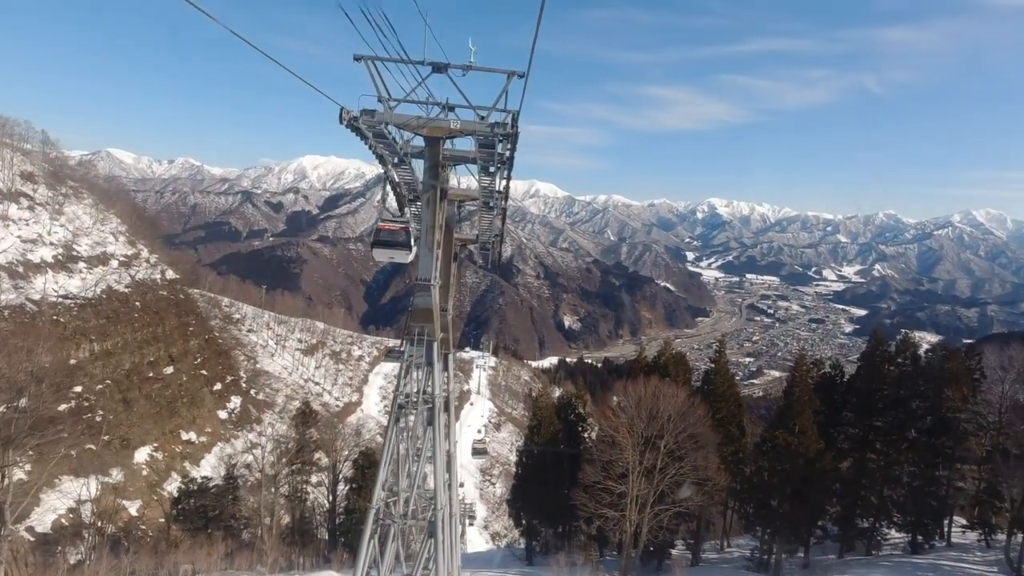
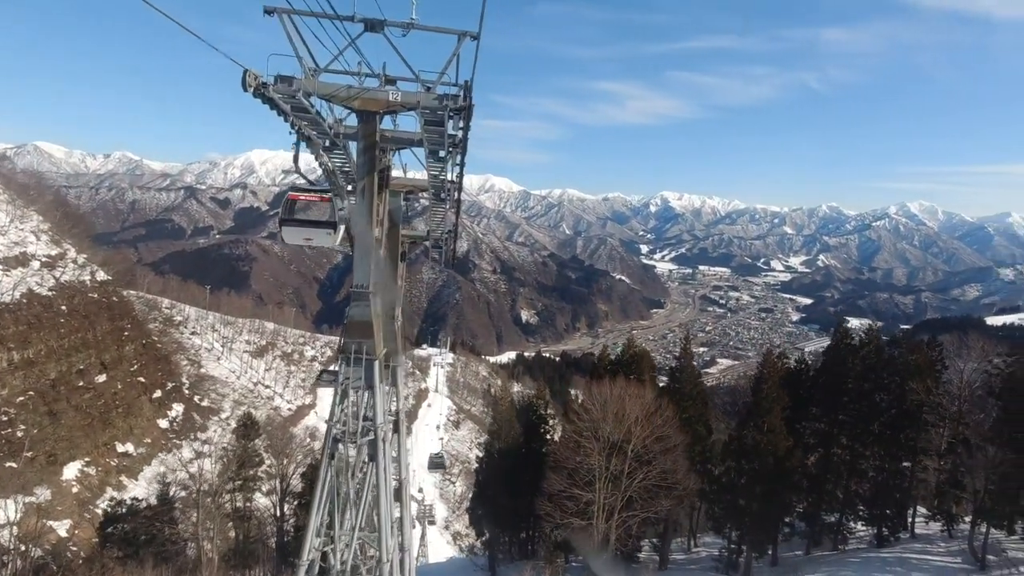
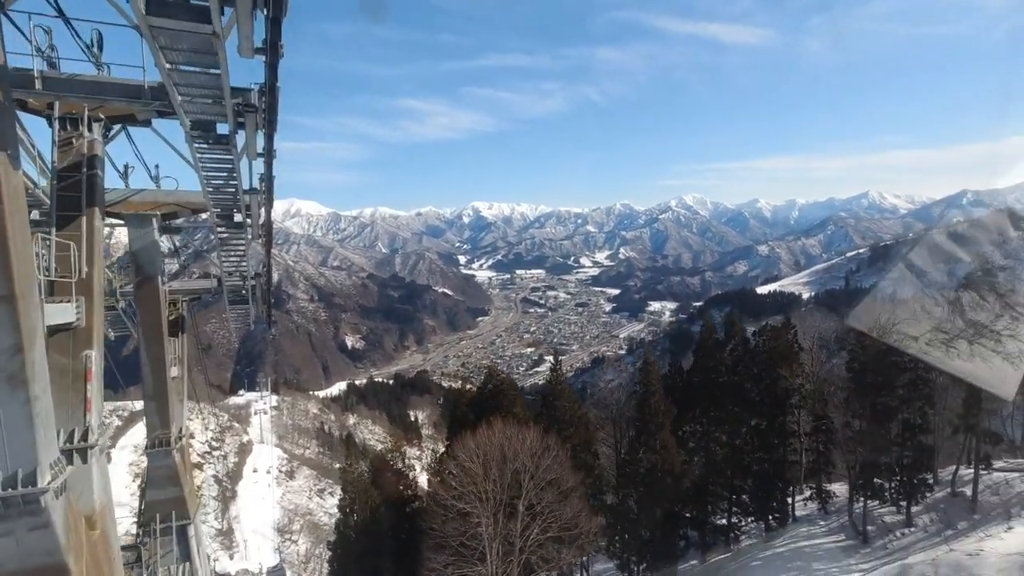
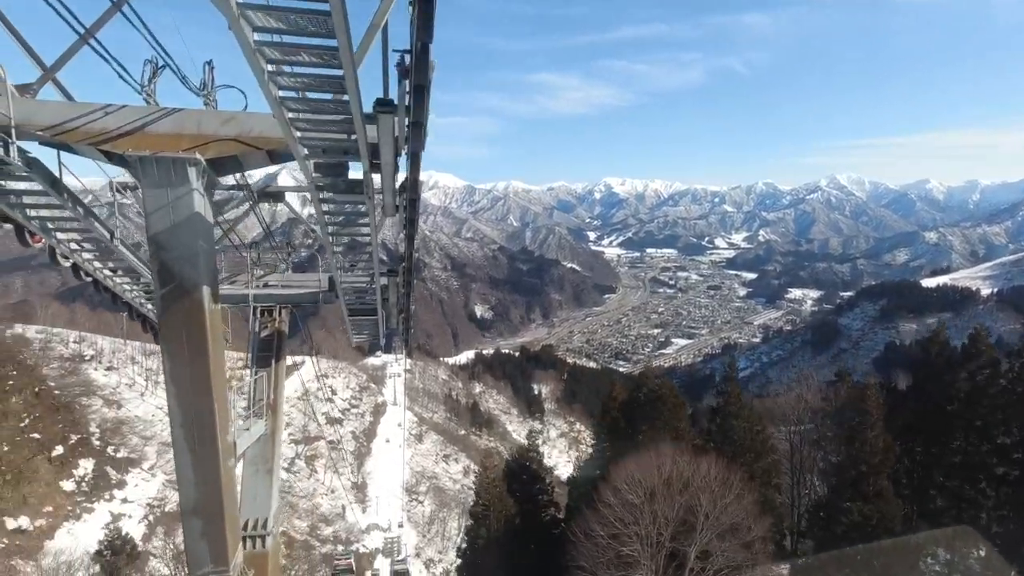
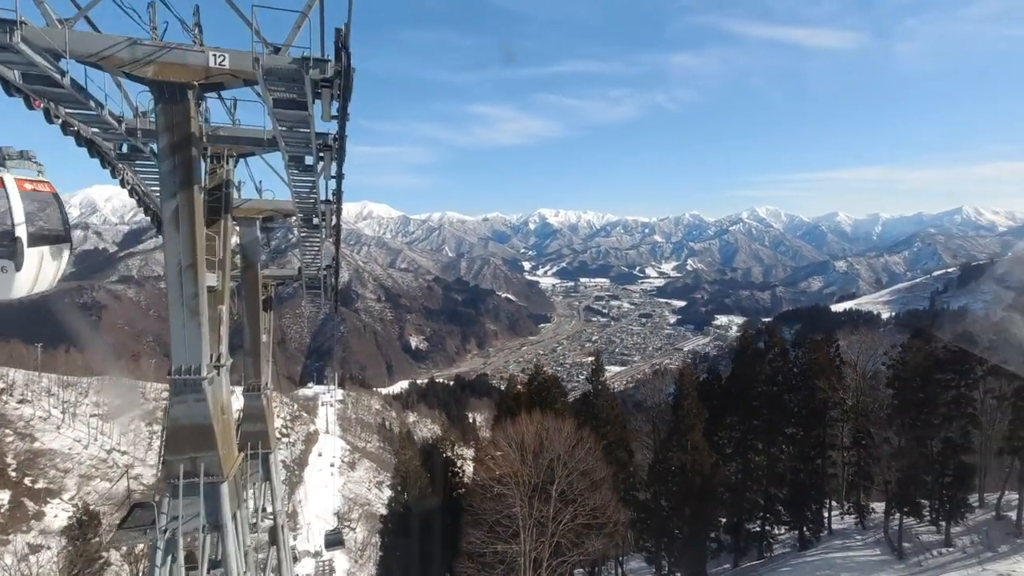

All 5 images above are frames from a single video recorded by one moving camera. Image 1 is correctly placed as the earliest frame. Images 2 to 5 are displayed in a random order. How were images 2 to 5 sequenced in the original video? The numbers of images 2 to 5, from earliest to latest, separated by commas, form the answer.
2, 5, 3, 4
